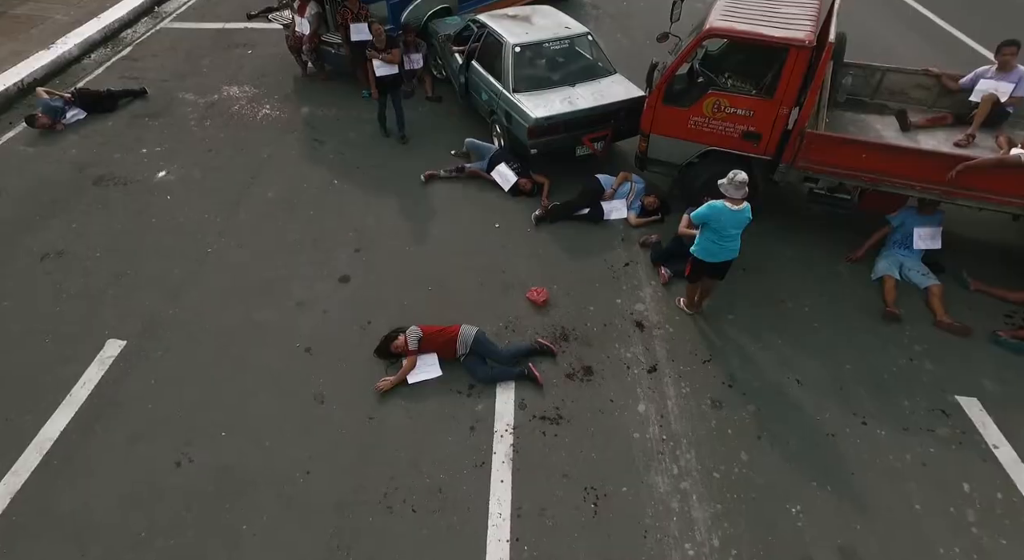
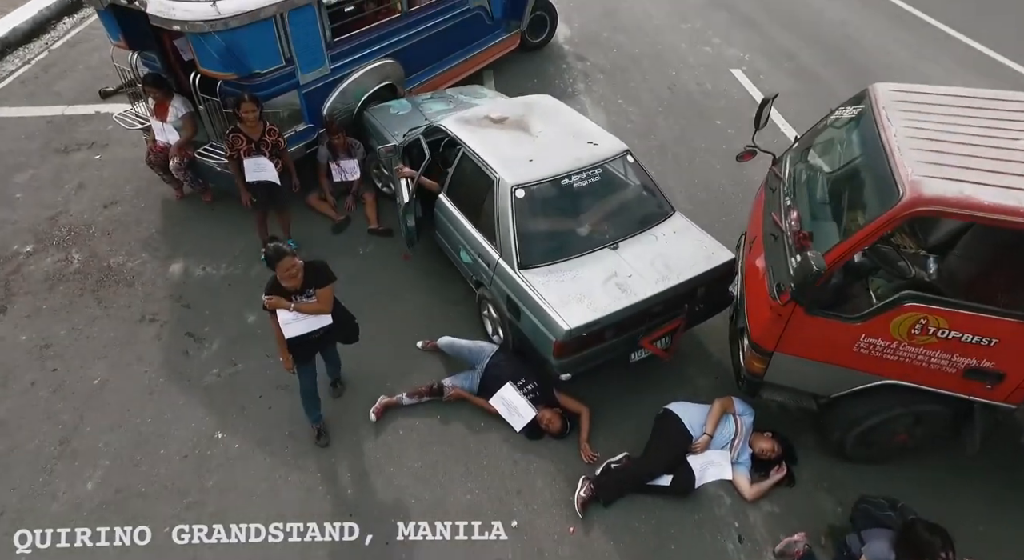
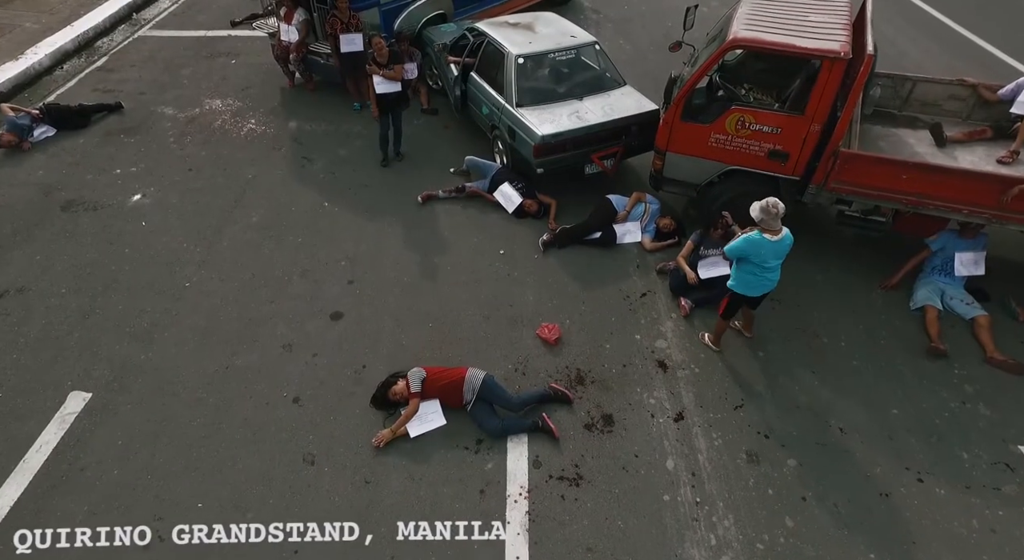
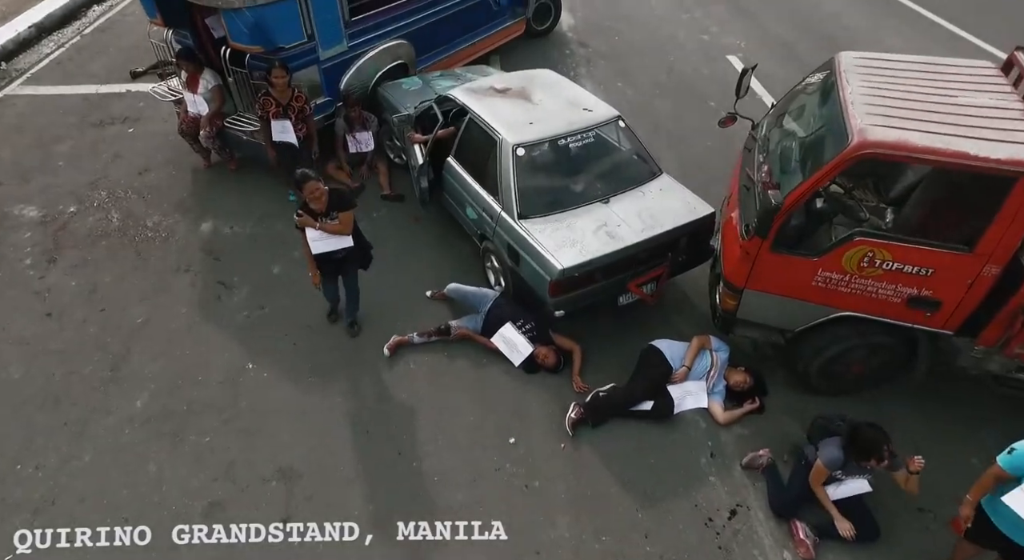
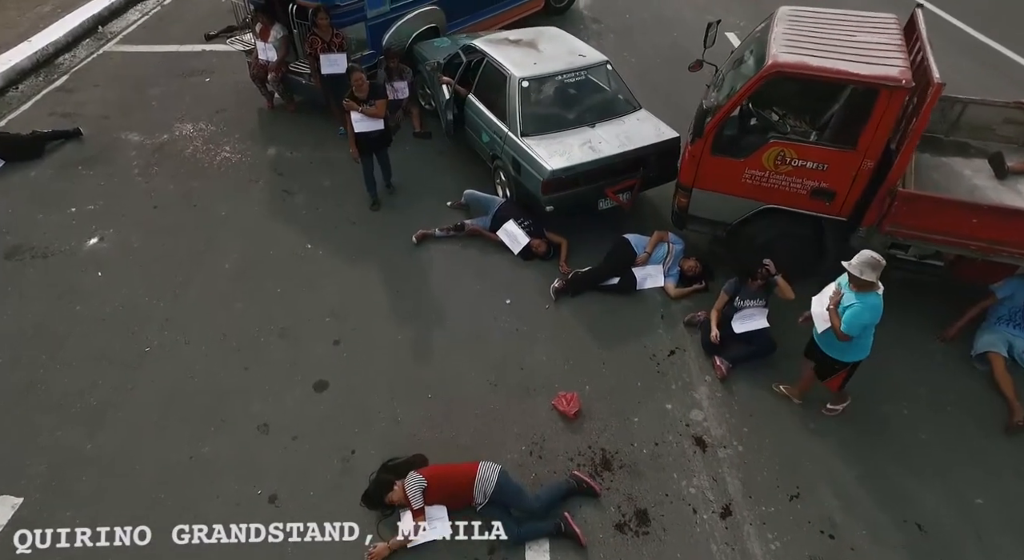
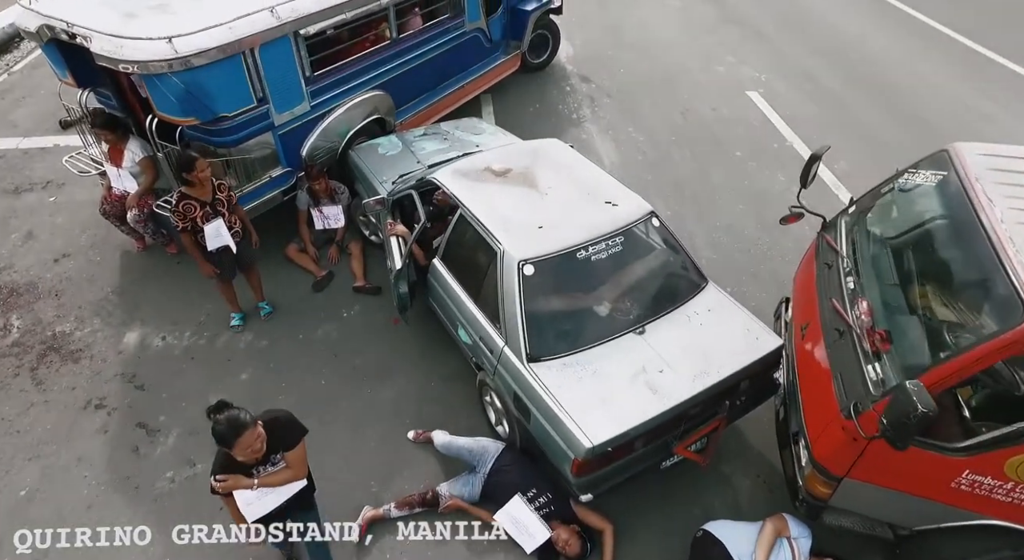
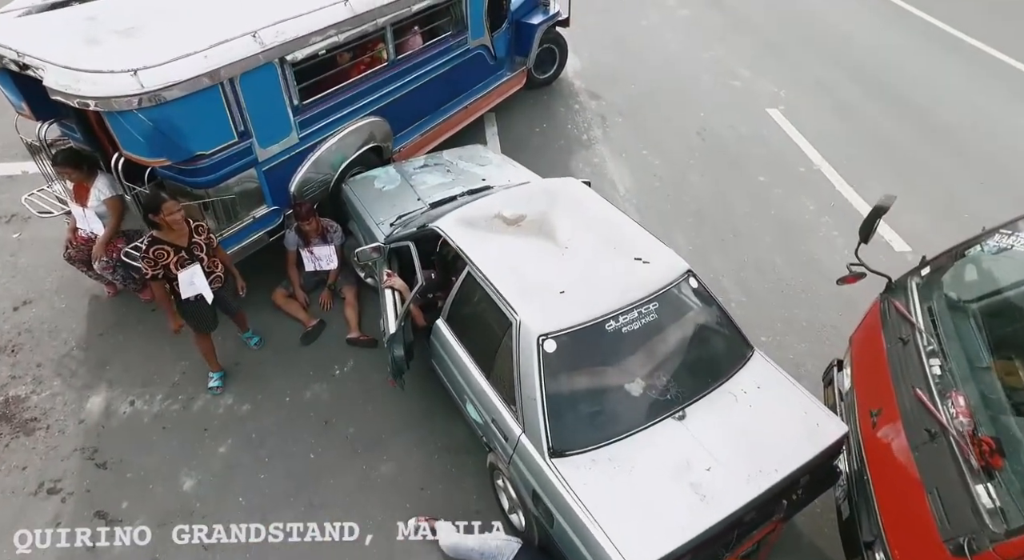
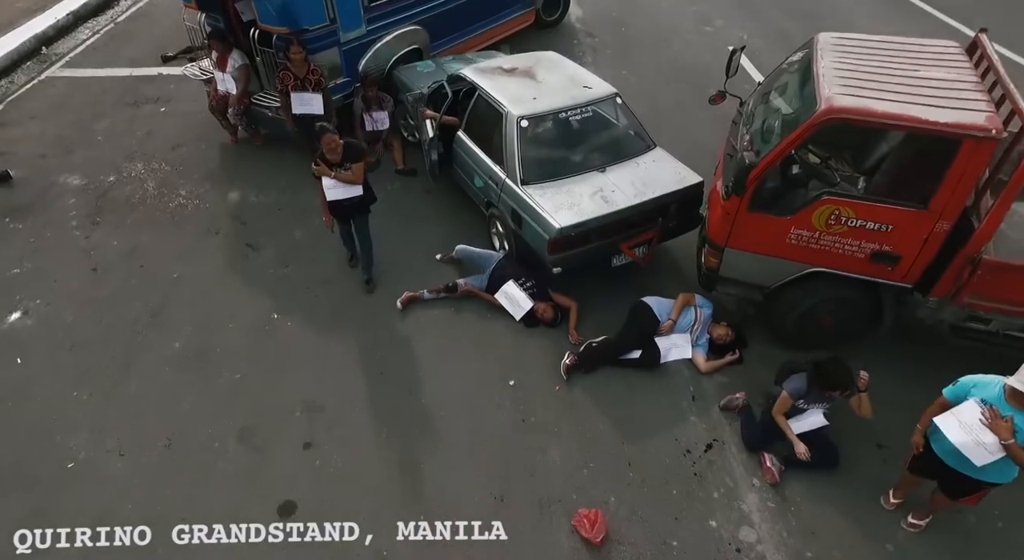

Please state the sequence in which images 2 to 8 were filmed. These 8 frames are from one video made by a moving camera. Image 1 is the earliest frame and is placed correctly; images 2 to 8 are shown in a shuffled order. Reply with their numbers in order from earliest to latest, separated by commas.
3, 5, 8, 4, 2, 6, 7
